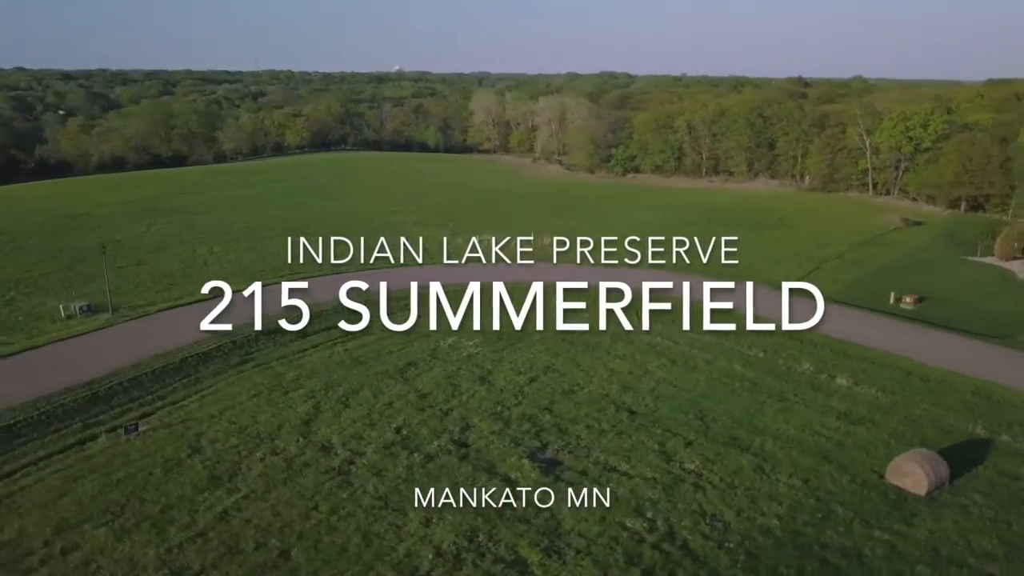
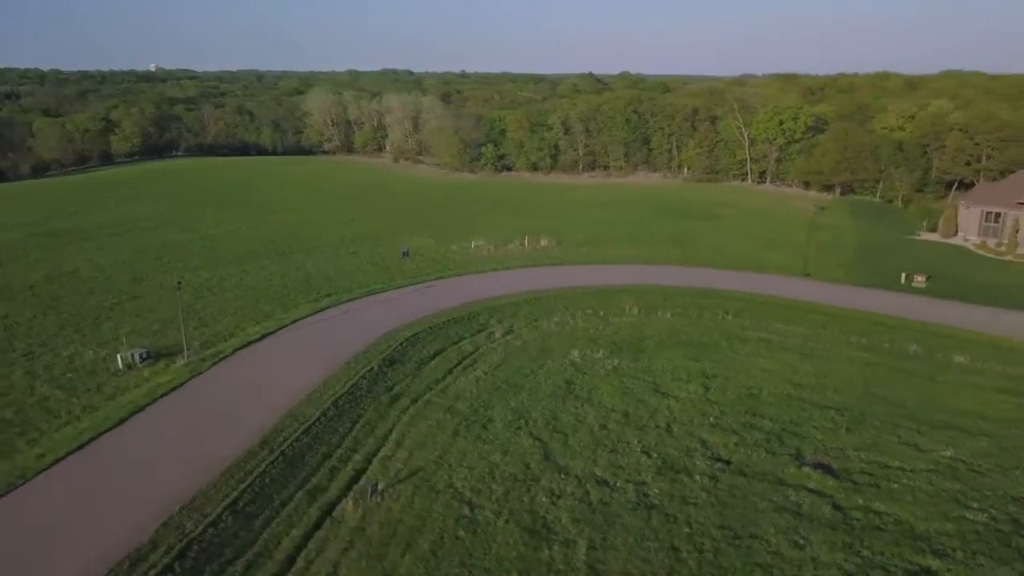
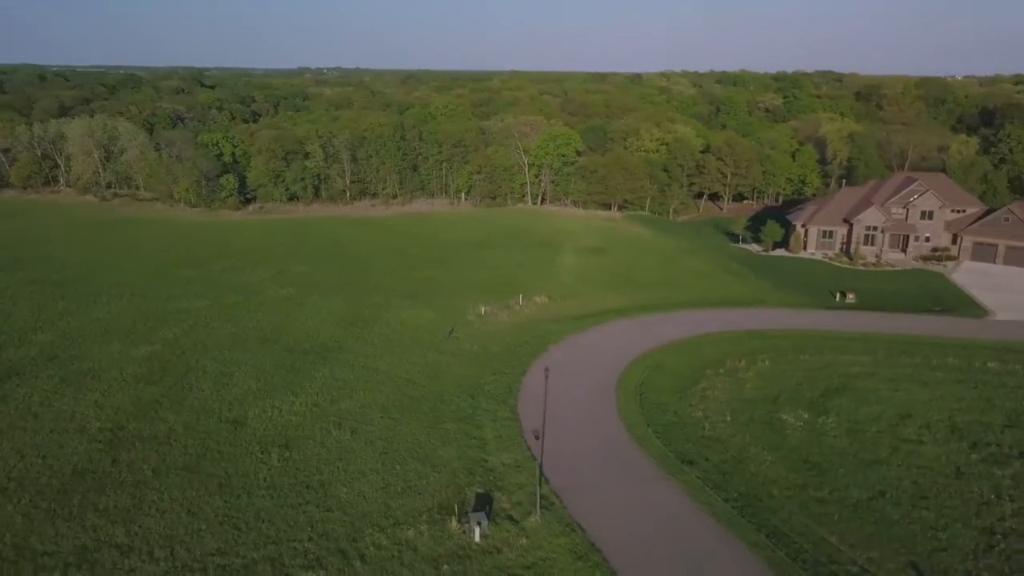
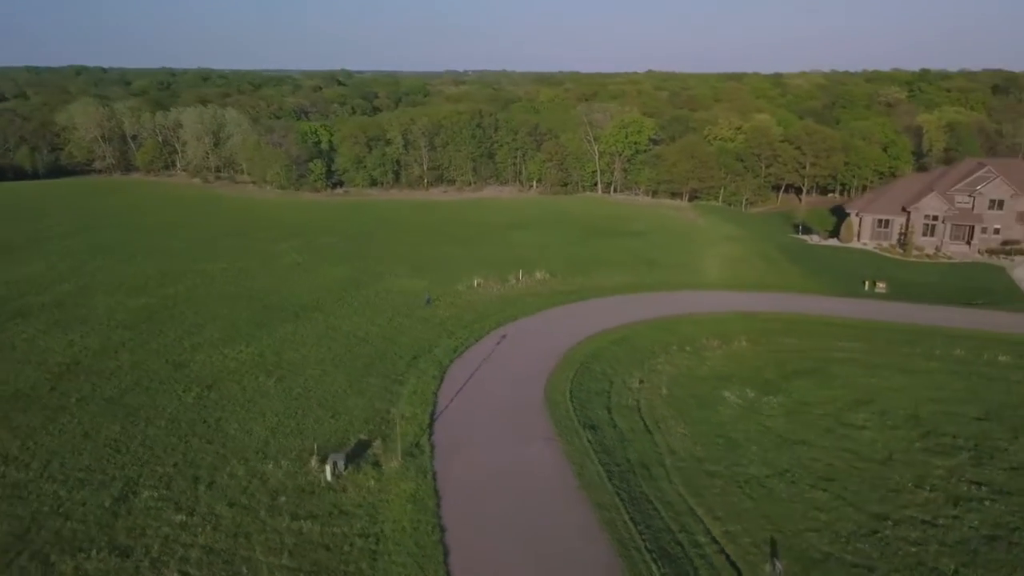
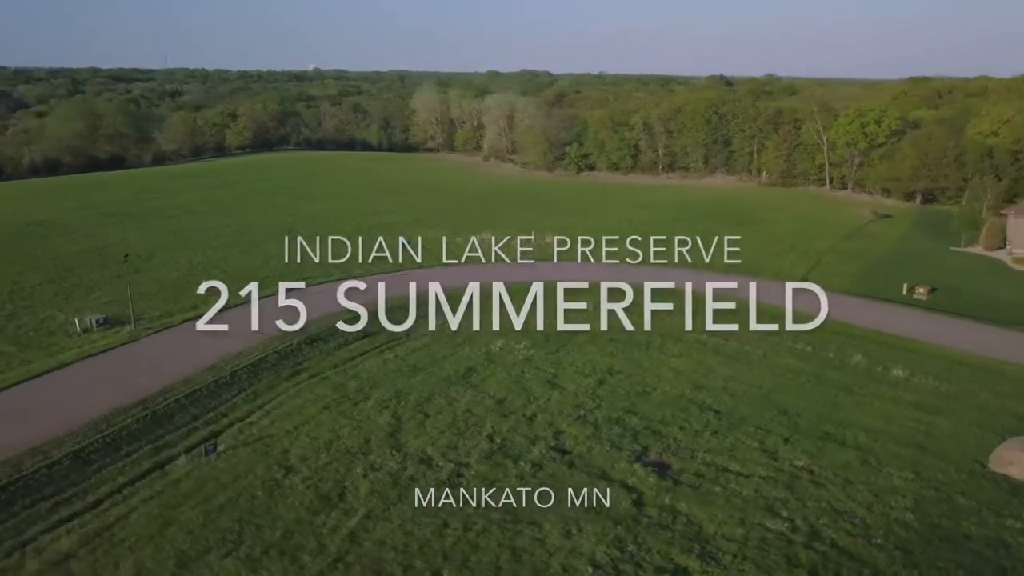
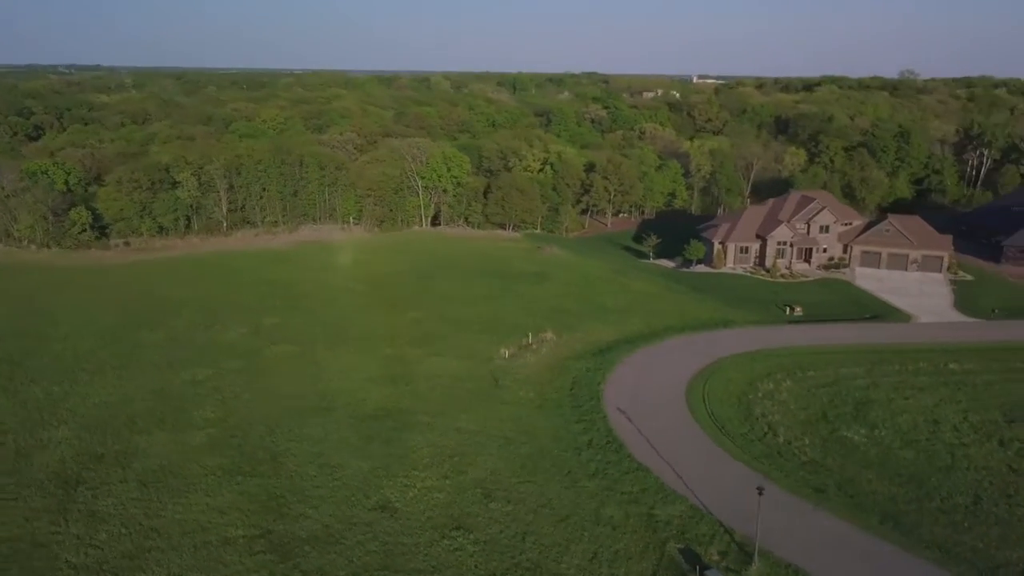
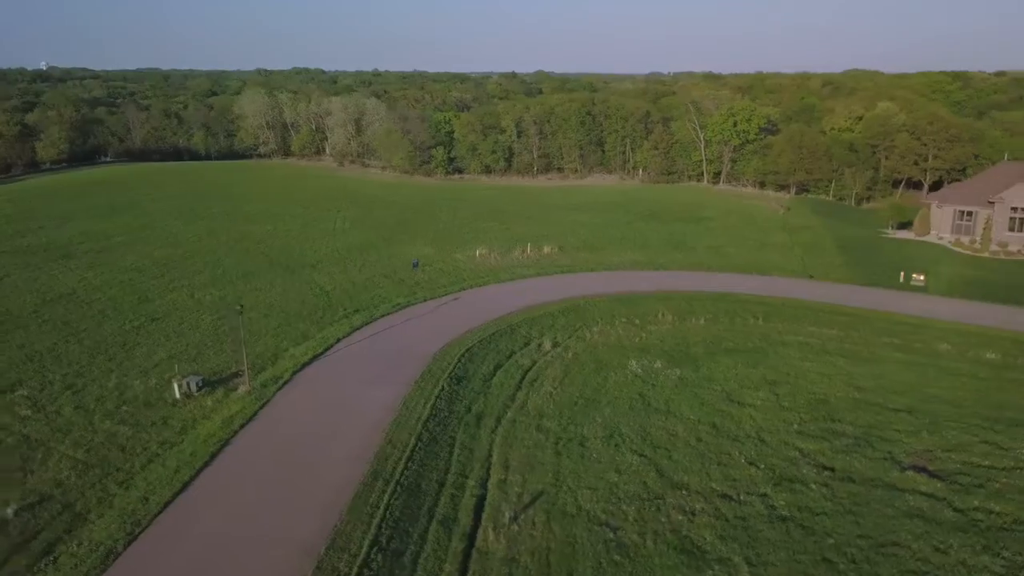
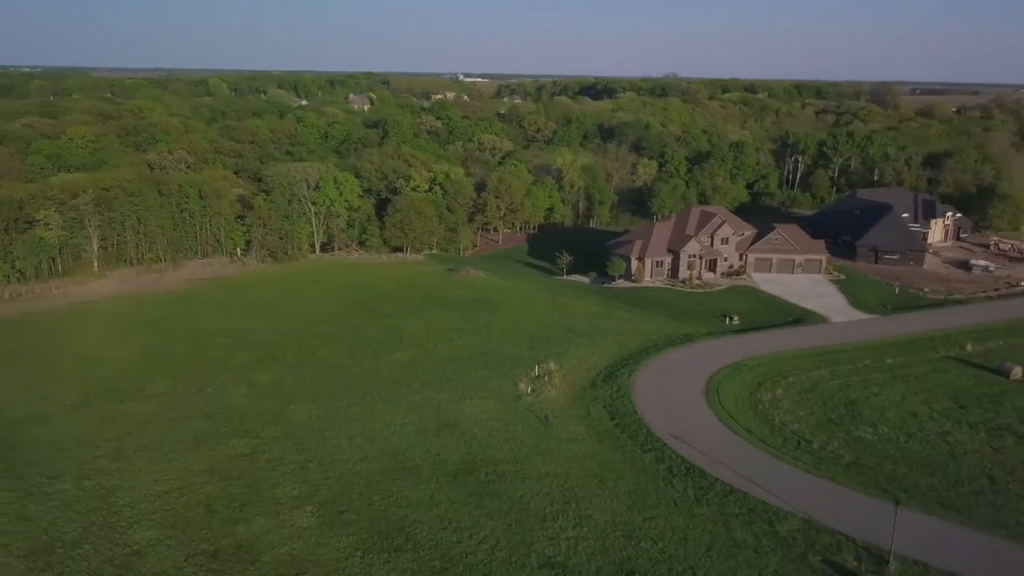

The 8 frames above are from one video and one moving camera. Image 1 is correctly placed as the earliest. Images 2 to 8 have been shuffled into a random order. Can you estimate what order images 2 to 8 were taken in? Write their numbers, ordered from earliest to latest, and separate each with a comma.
5, 2, 7, 4, 3, 6, 8
